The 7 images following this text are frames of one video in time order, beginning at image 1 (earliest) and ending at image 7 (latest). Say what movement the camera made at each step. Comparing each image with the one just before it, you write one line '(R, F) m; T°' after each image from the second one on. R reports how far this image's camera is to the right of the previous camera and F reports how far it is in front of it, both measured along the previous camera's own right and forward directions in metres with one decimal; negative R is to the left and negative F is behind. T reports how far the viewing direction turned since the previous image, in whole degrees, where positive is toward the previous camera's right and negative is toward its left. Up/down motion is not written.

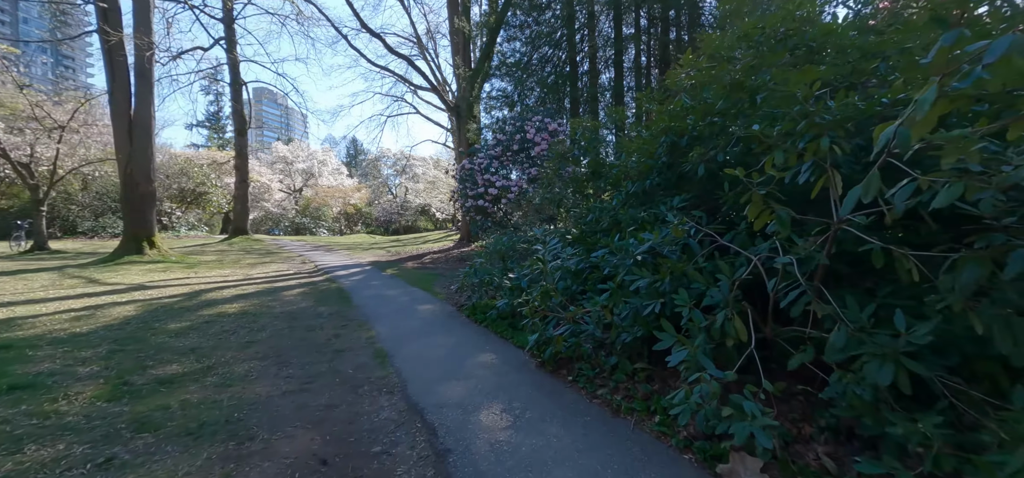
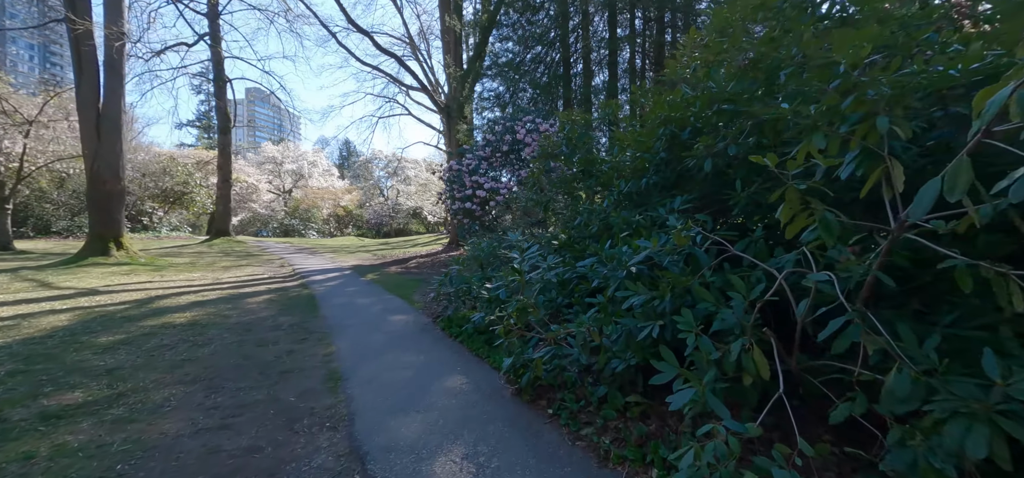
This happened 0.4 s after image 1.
(+0.2, +0.5) m; +1°
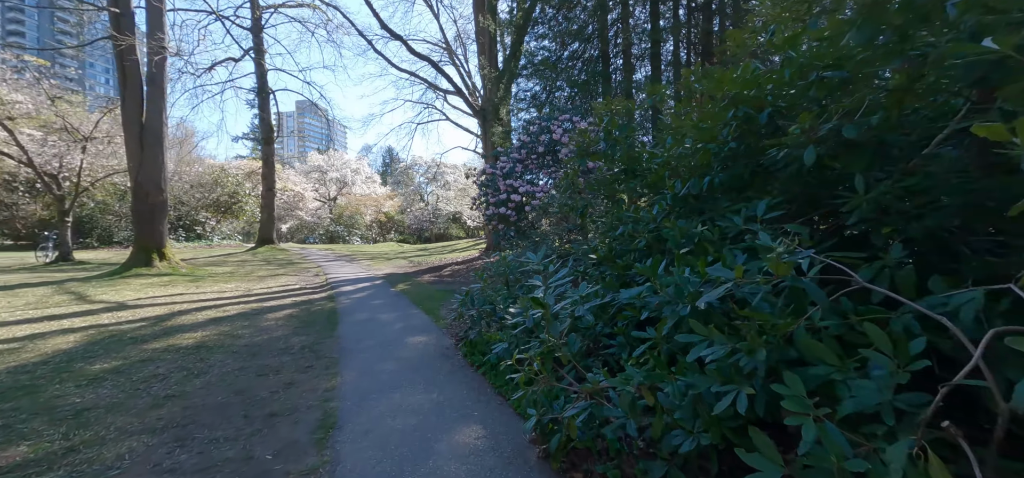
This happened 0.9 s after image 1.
(+0.1, +0.7) m; -6°
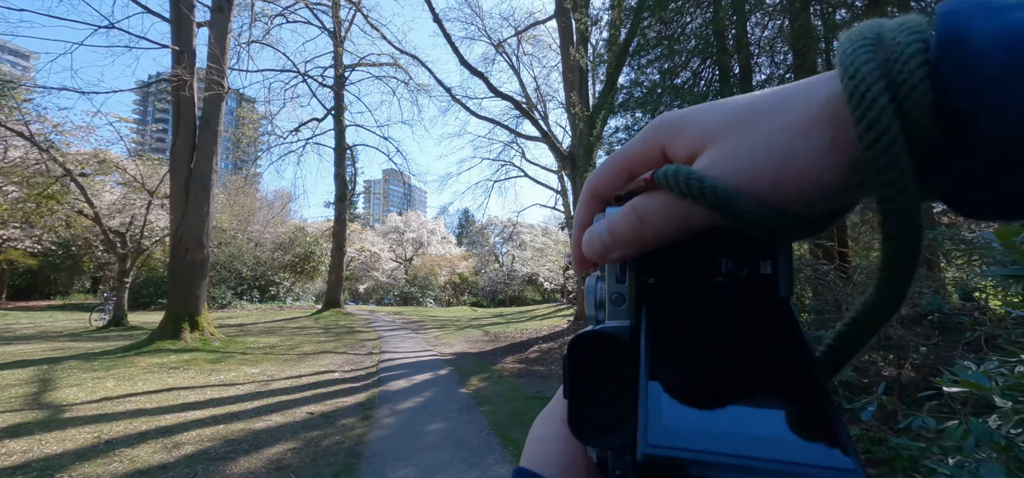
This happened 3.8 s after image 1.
(-0.8, +3.0) m; -10°
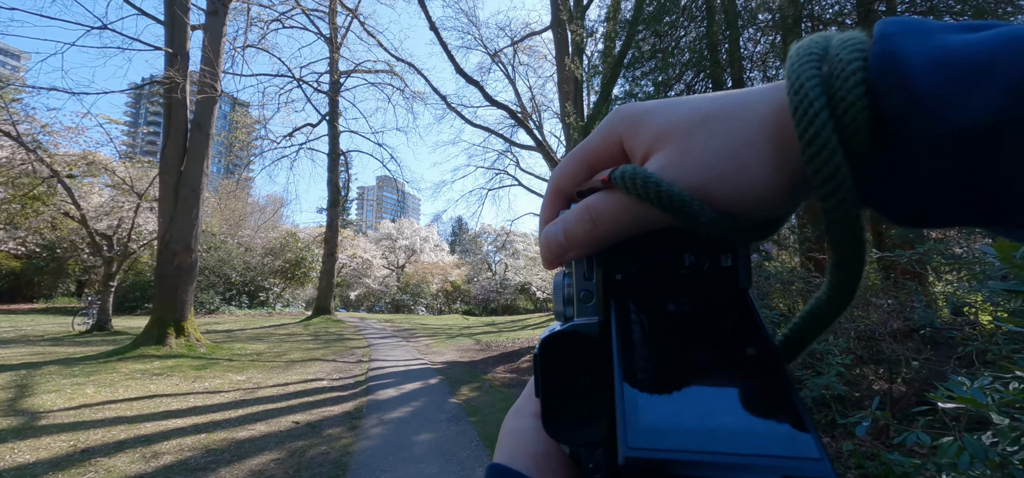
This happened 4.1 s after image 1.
(0.0, 0.0) m; +1°
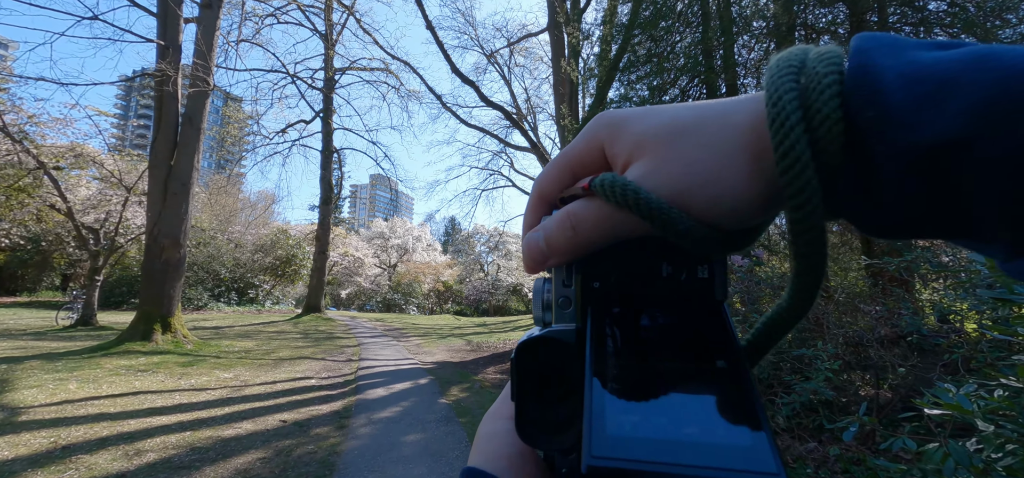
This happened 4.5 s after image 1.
(0.0, 0.0) m; +1°
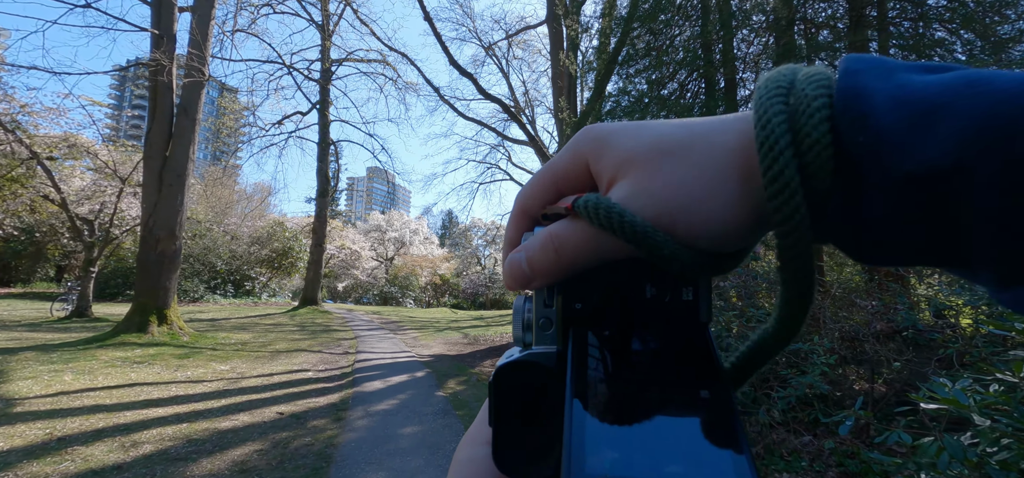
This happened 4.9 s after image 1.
(0.0, 0.0) m; 0°
